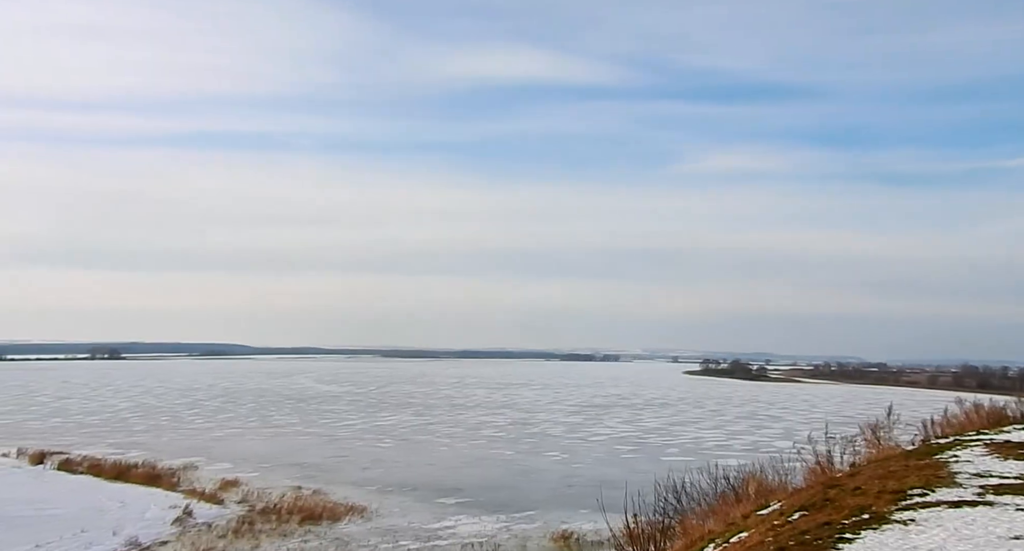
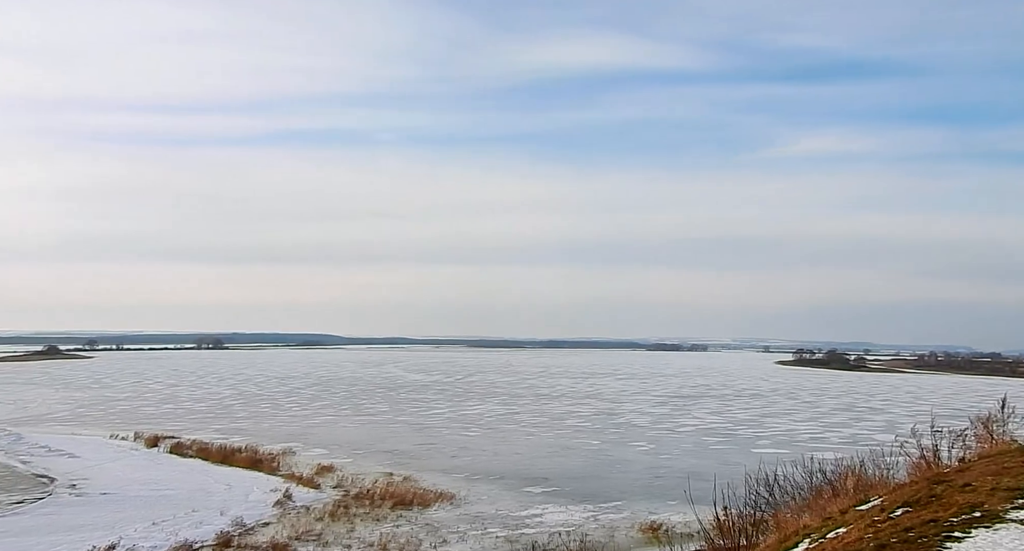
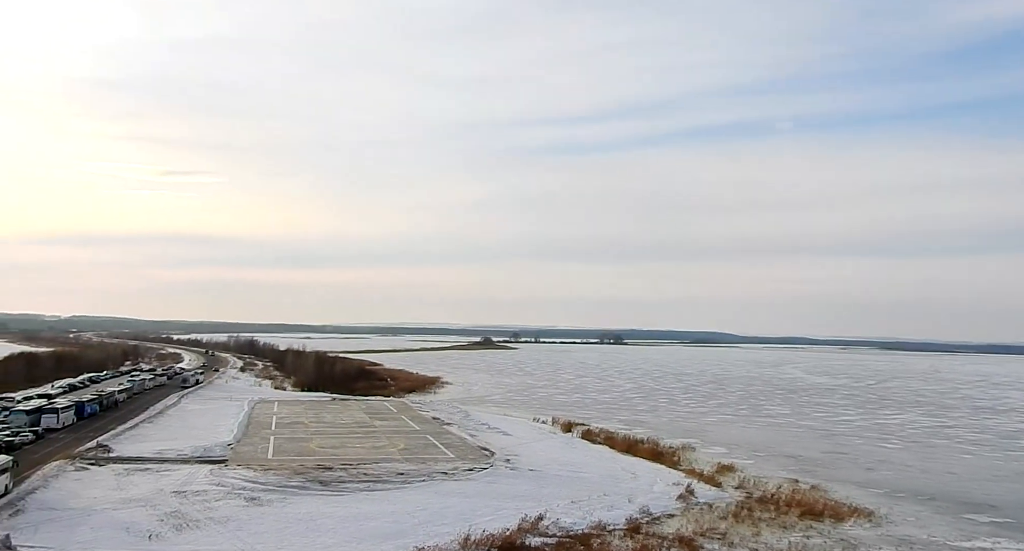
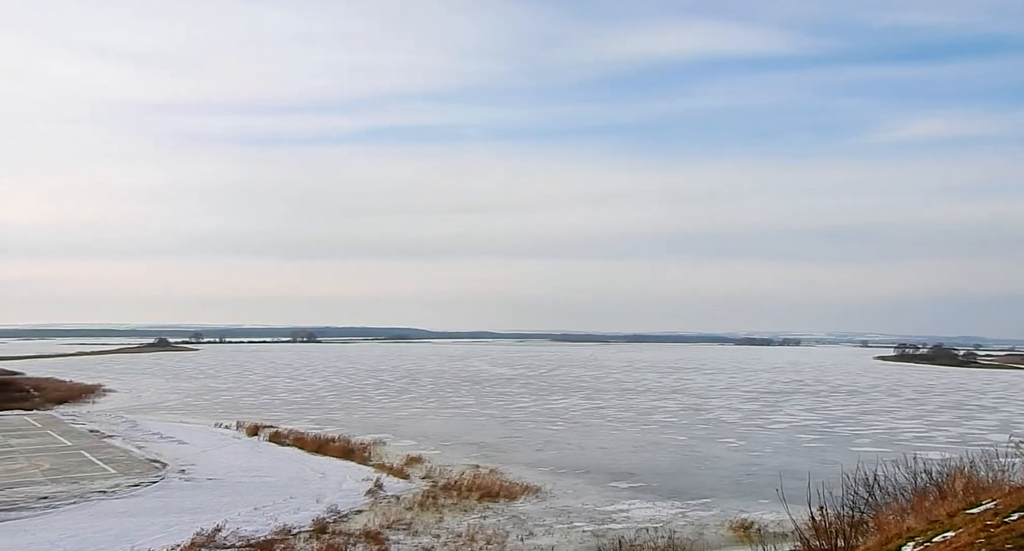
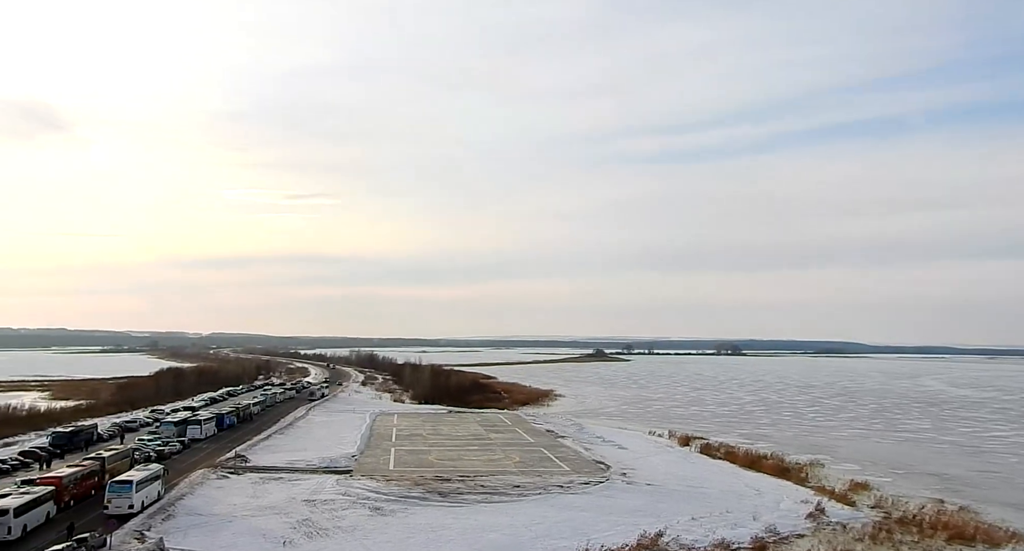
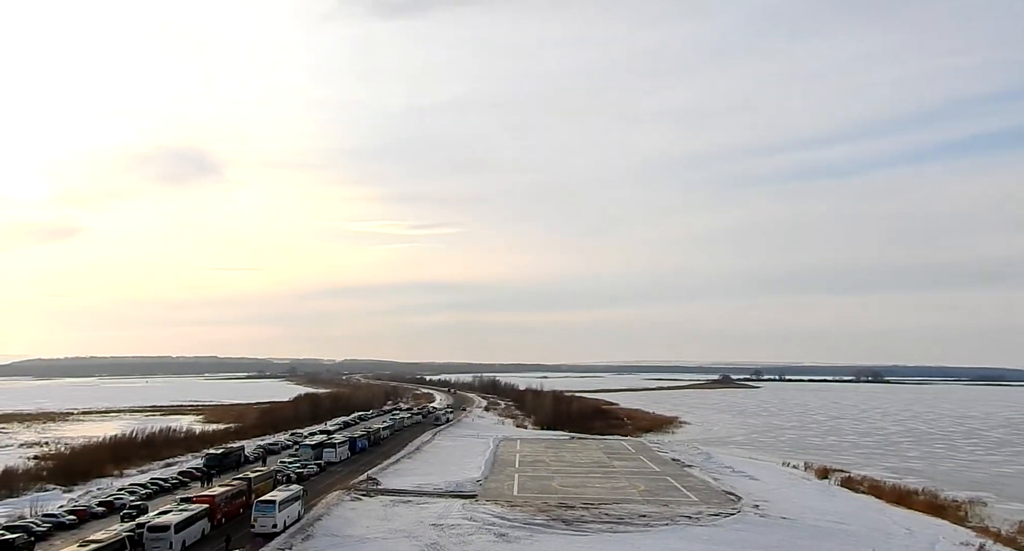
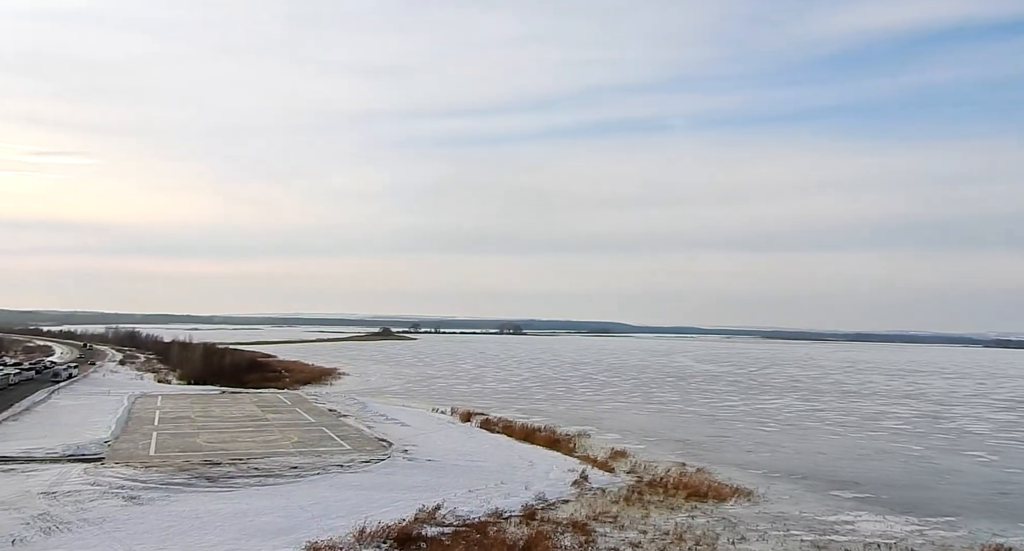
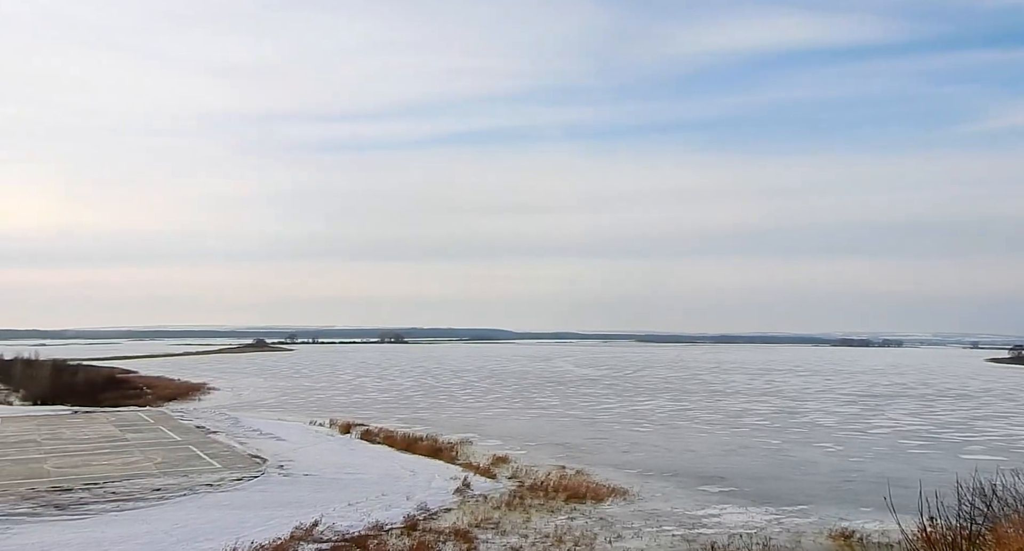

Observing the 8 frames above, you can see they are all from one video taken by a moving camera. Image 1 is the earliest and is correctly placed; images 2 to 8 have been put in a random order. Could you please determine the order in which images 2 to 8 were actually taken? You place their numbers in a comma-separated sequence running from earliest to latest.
2, 4, 8, 7, 3, 5, 6
